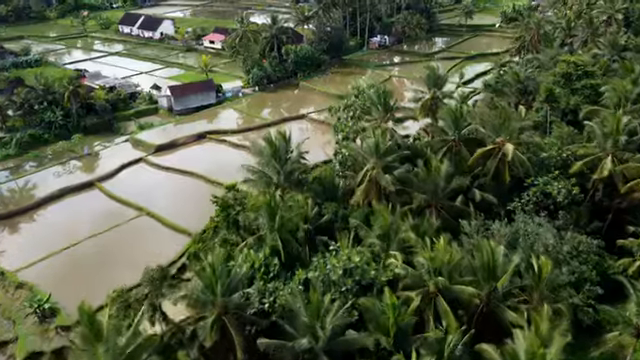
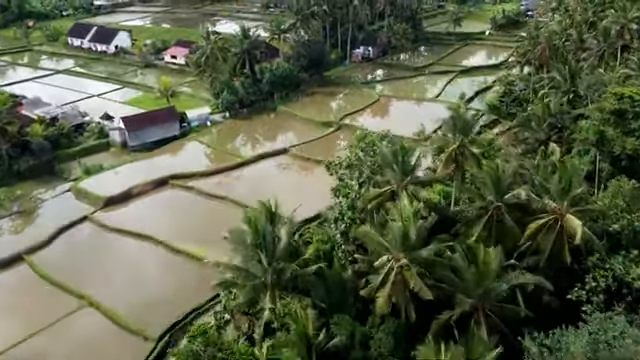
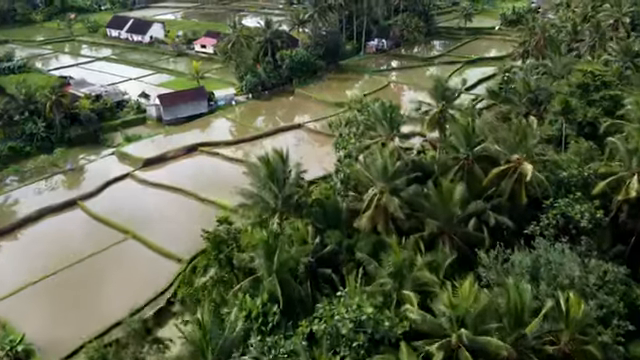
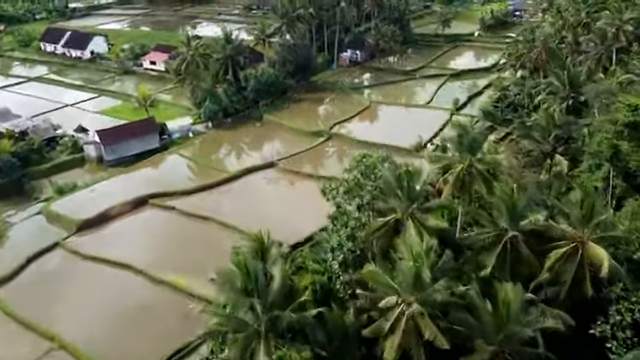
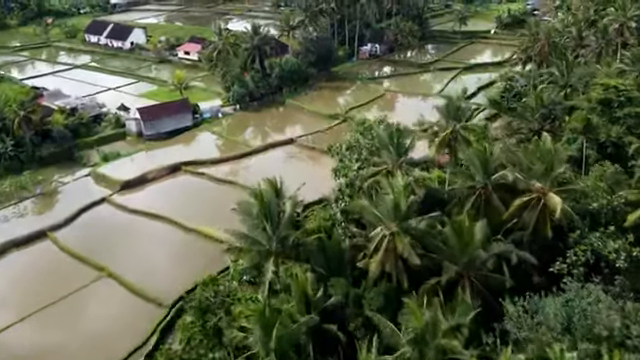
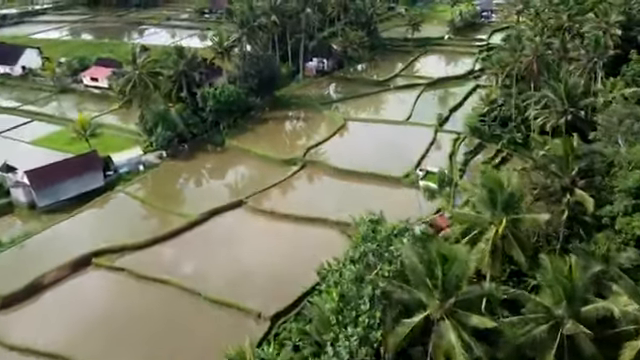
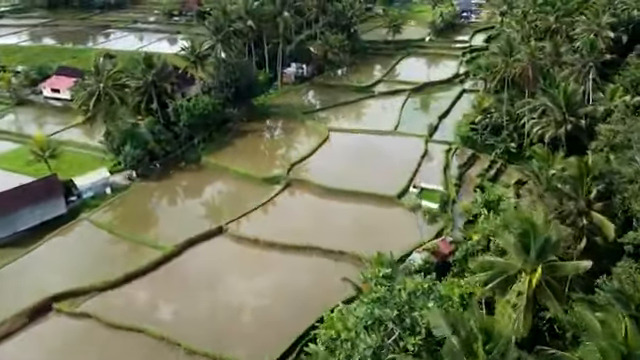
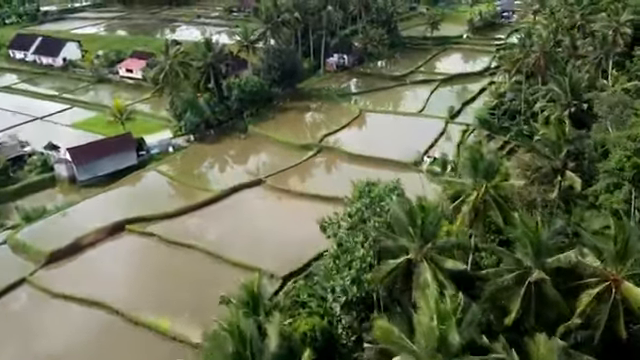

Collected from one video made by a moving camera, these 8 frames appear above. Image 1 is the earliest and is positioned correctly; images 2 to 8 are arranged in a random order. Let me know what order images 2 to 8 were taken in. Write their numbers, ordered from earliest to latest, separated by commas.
3, 5, 2, 4, 8, 6, 7
